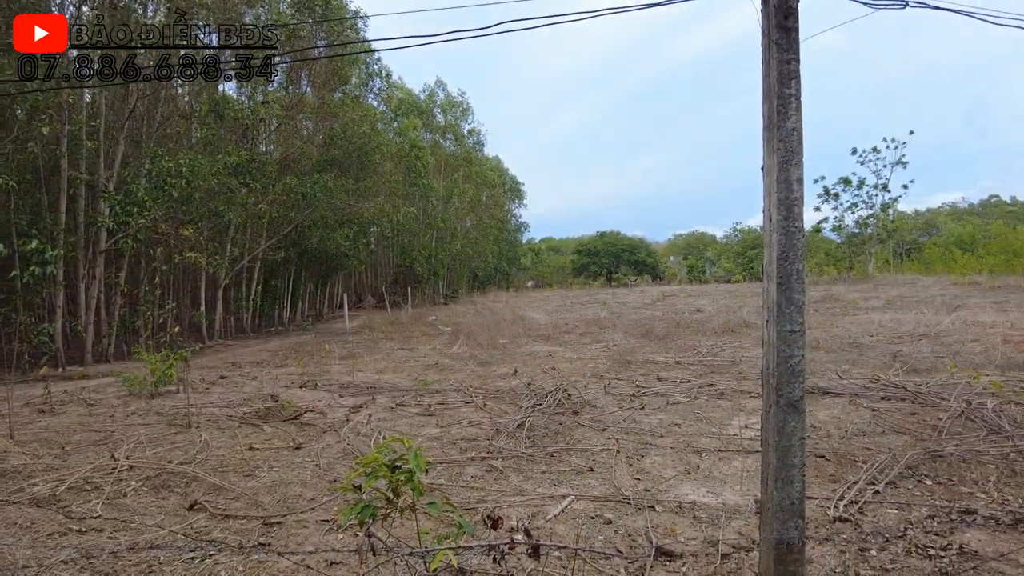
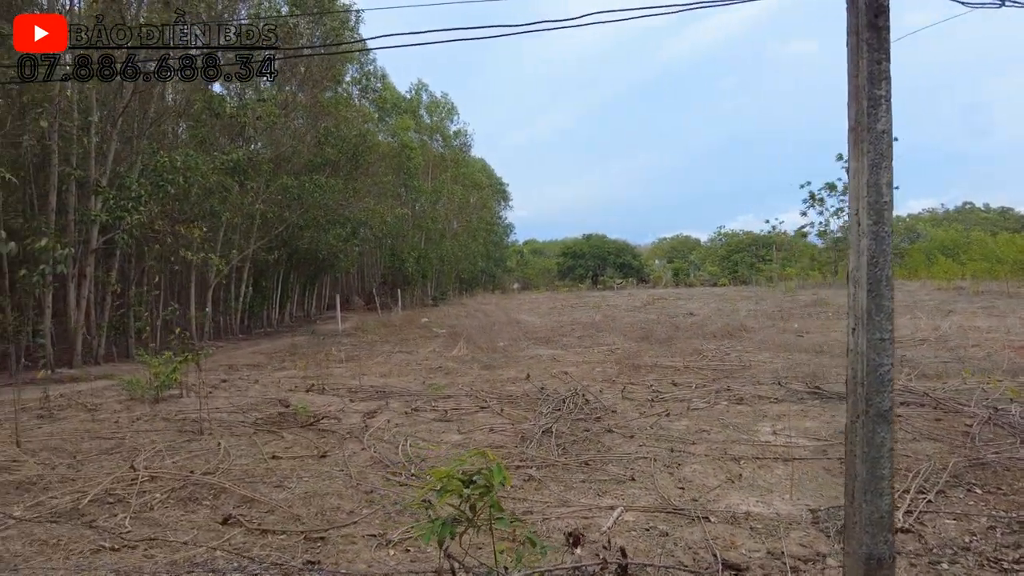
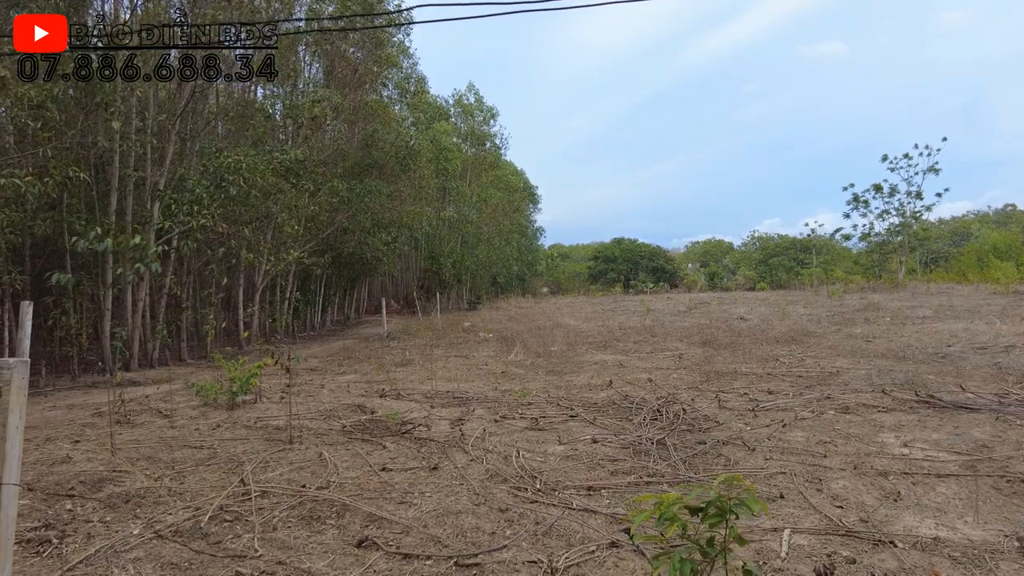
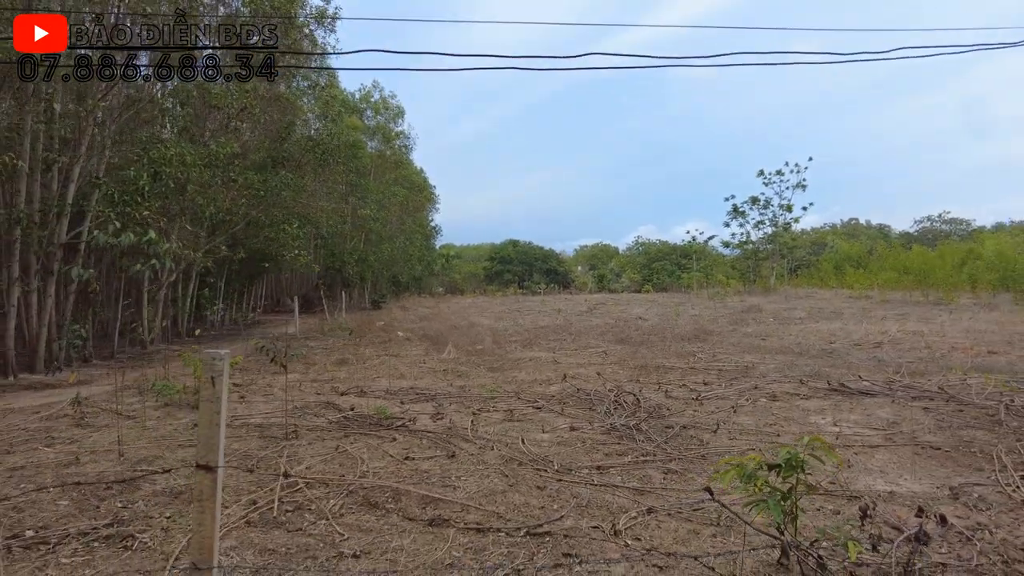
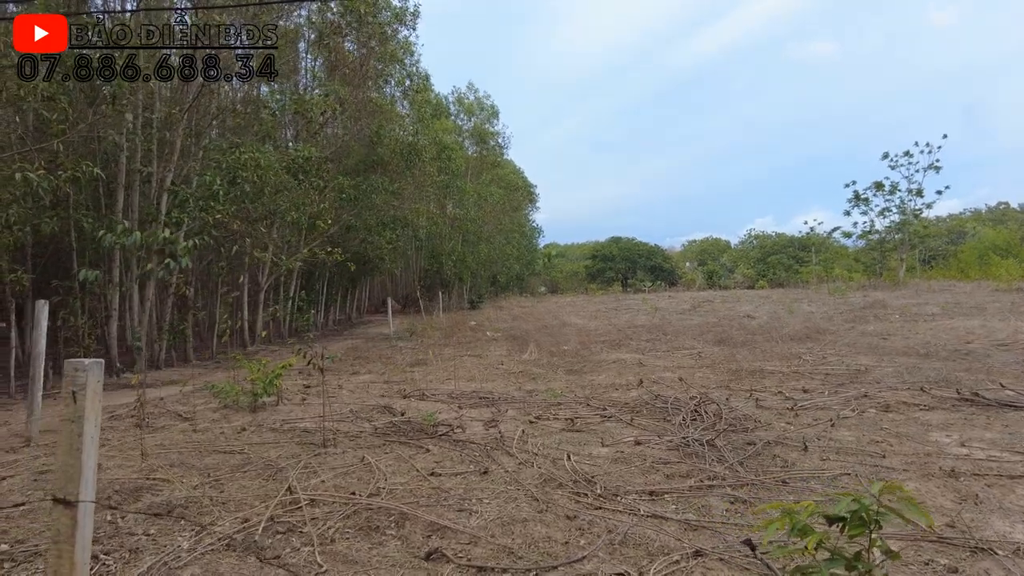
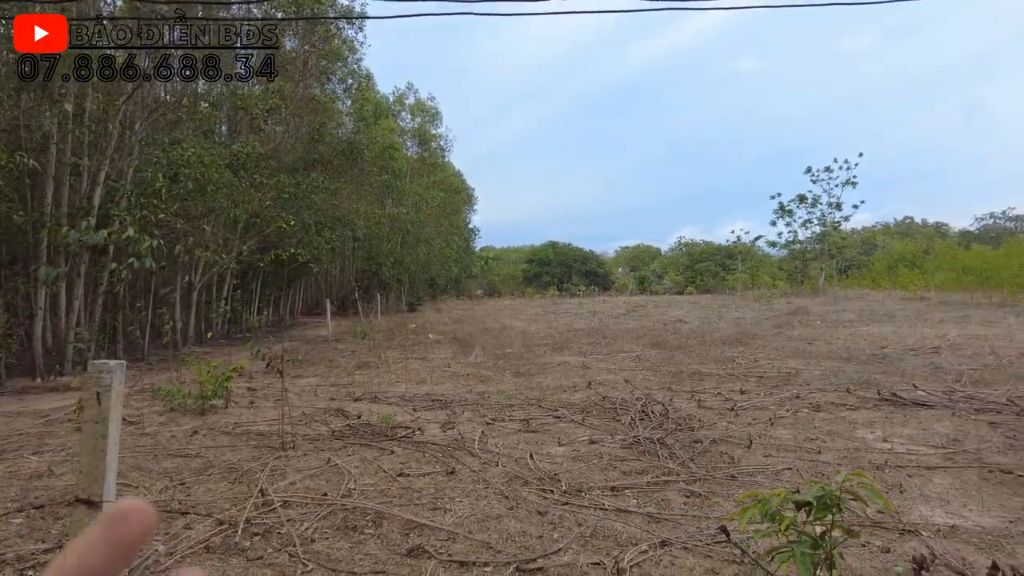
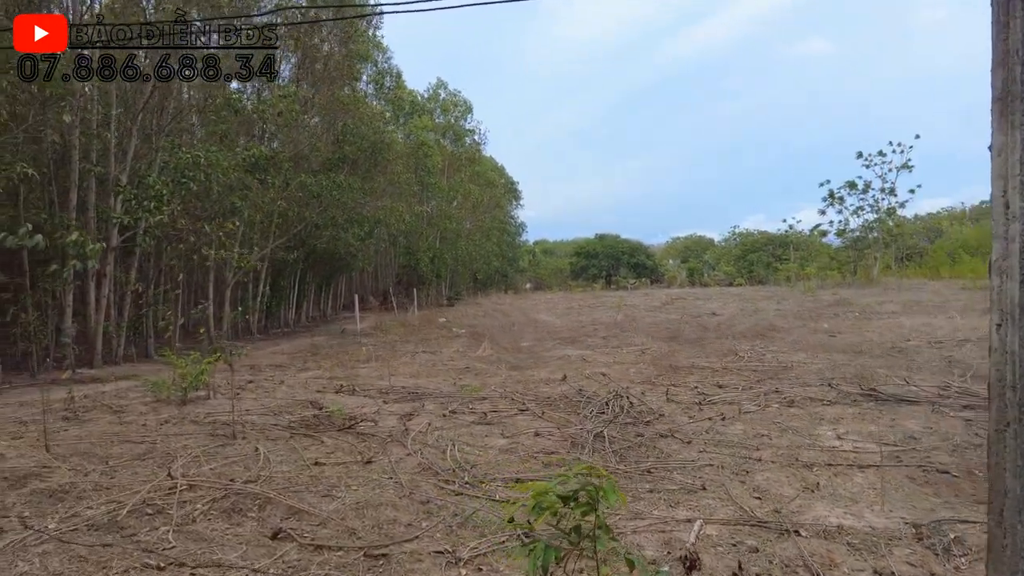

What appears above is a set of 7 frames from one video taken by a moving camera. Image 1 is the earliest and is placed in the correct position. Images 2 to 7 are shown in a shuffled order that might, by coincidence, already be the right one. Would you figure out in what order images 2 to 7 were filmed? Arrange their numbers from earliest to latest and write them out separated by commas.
2, 7, 3, 5, 6, 4
